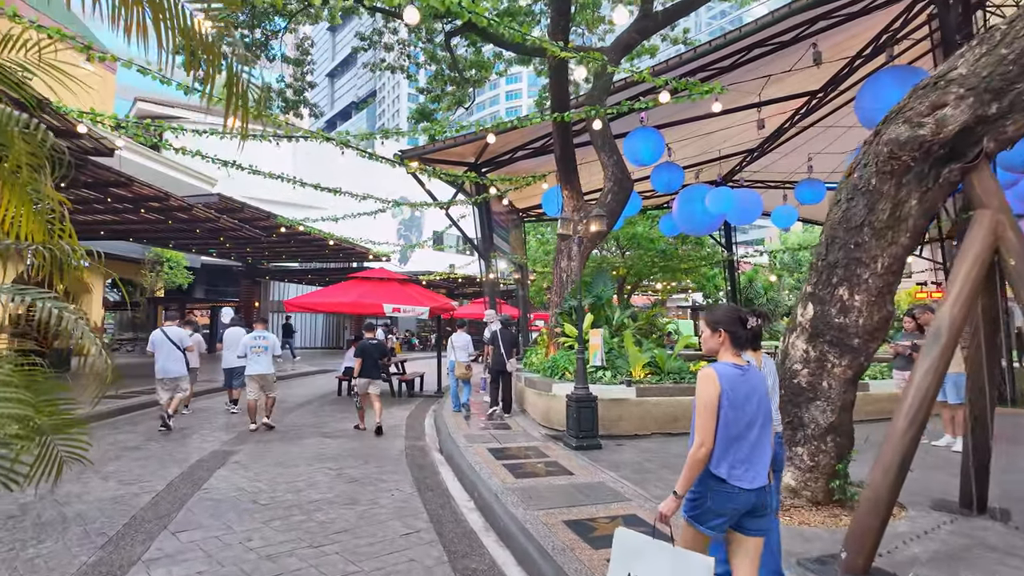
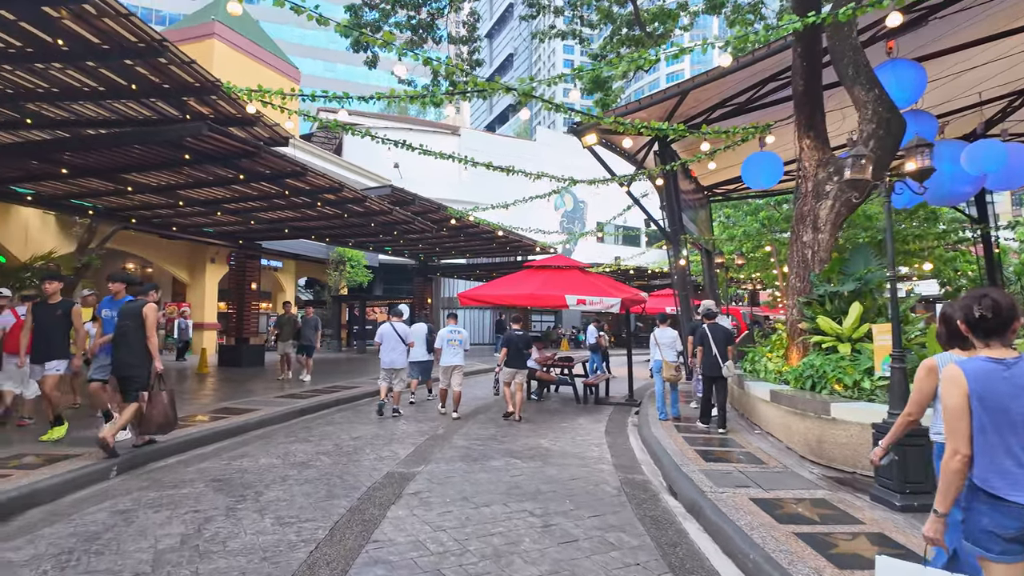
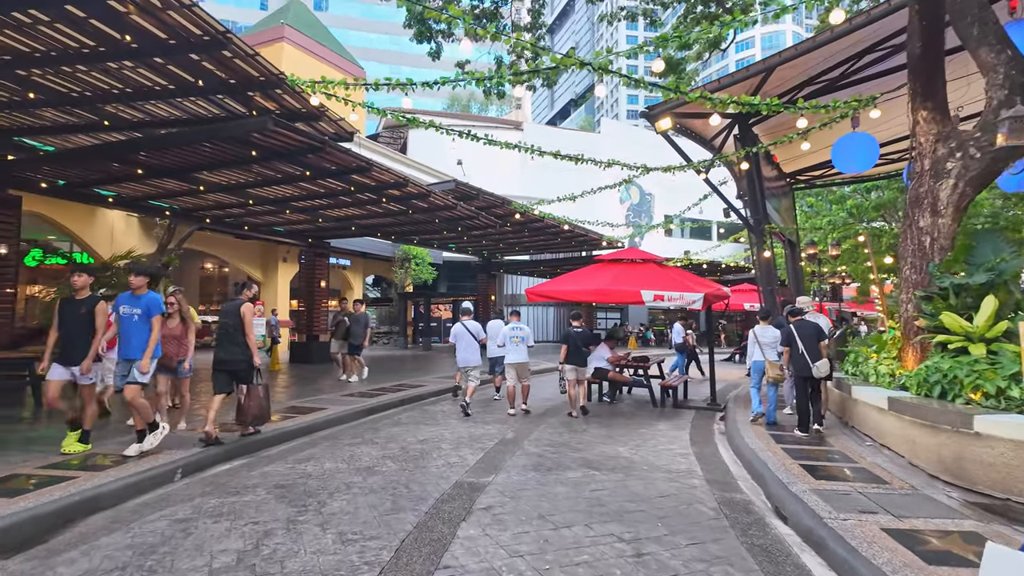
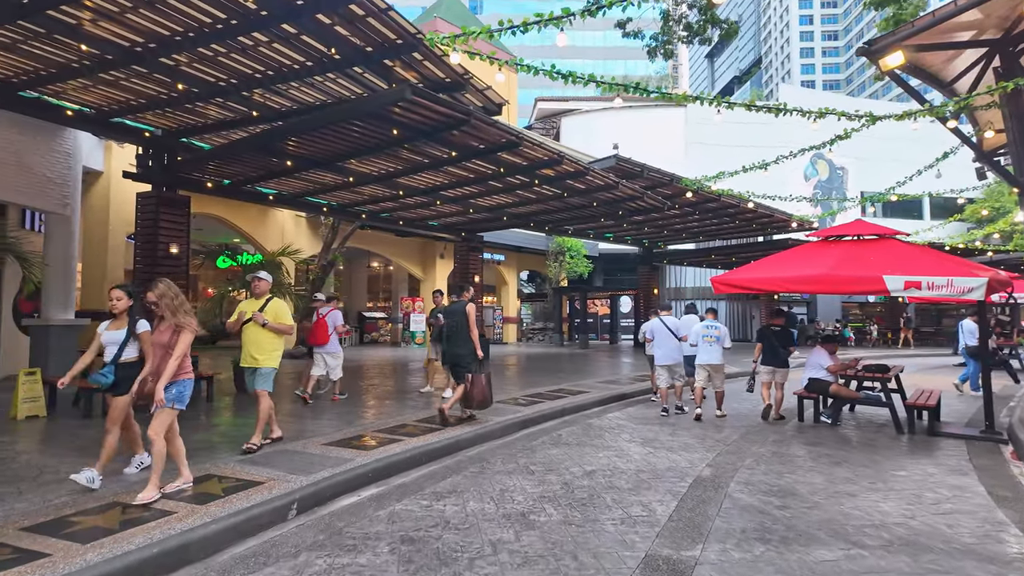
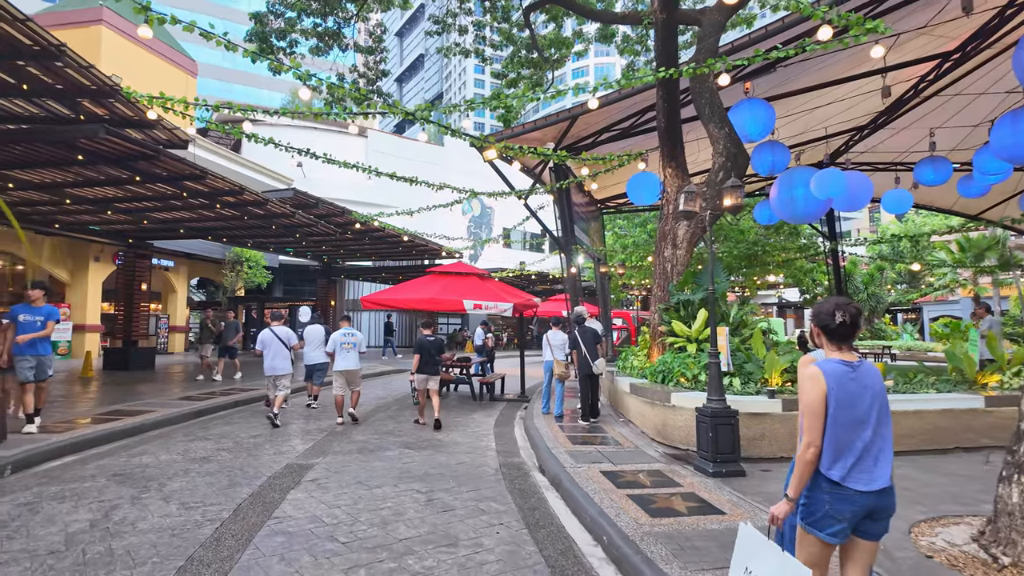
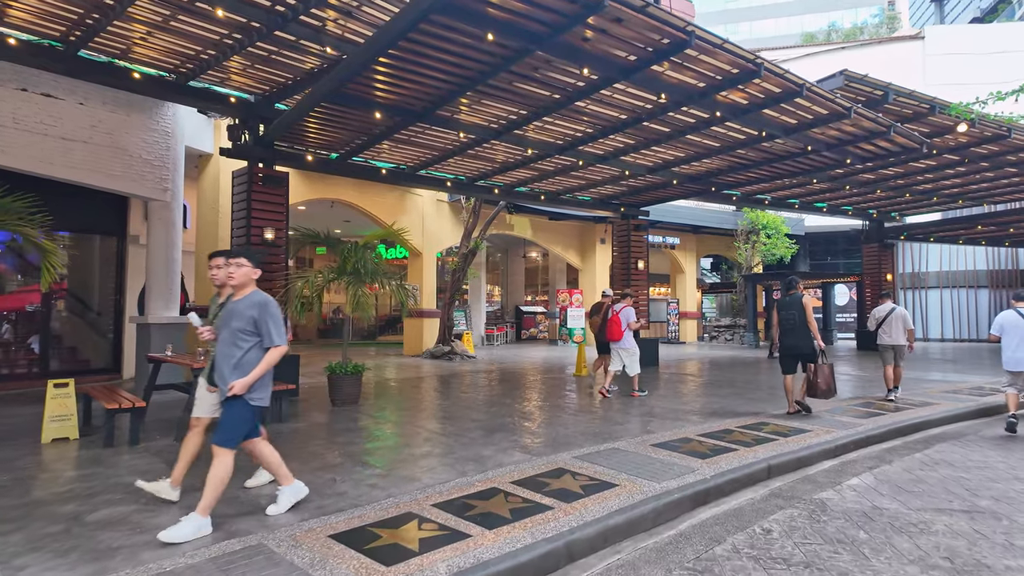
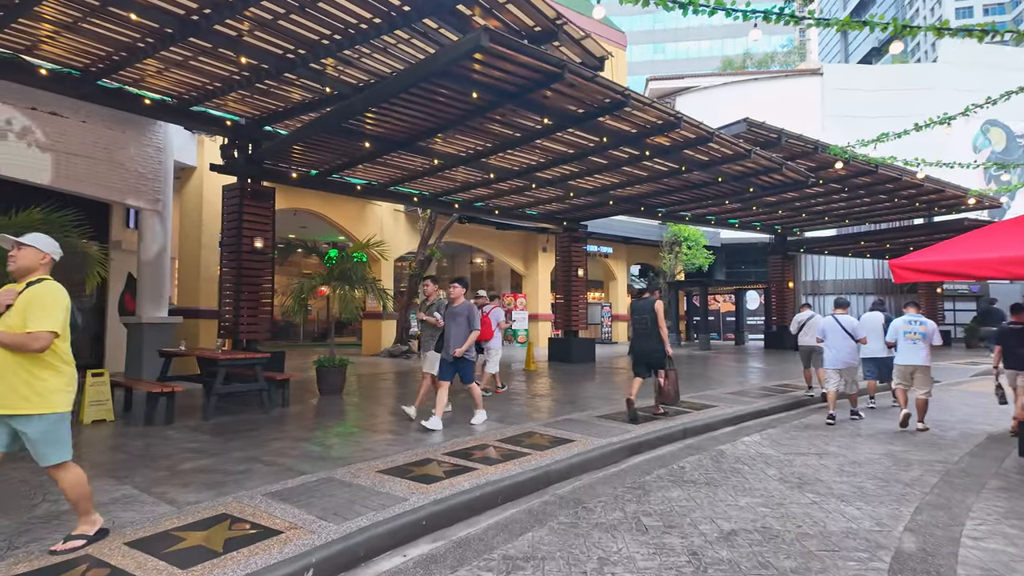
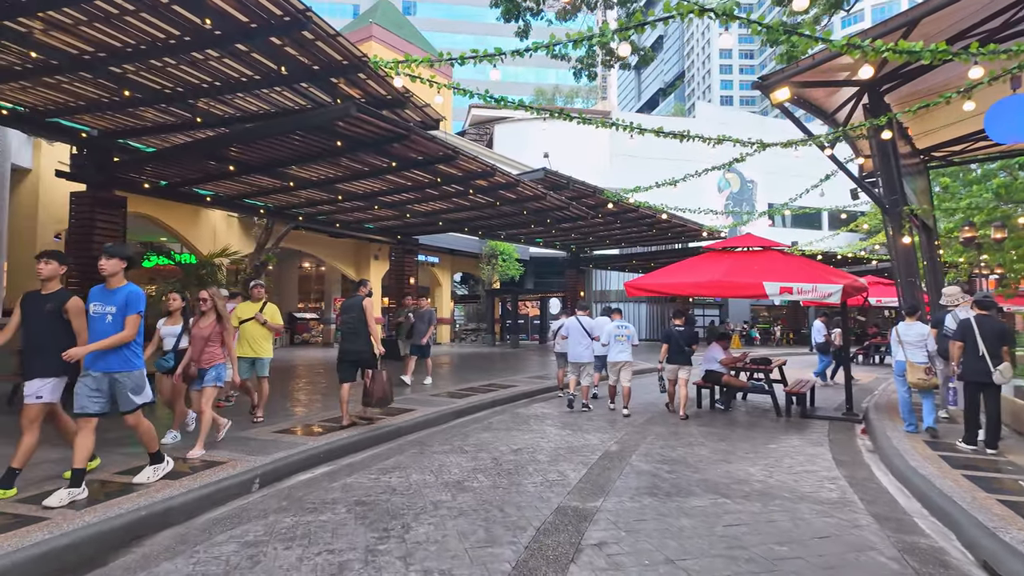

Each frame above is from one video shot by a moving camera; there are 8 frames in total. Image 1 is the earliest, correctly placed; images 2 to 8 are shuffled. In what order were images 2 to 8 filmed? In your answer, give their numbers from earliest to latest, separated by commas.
5, 2, 3, 8, 4, 7, 6
